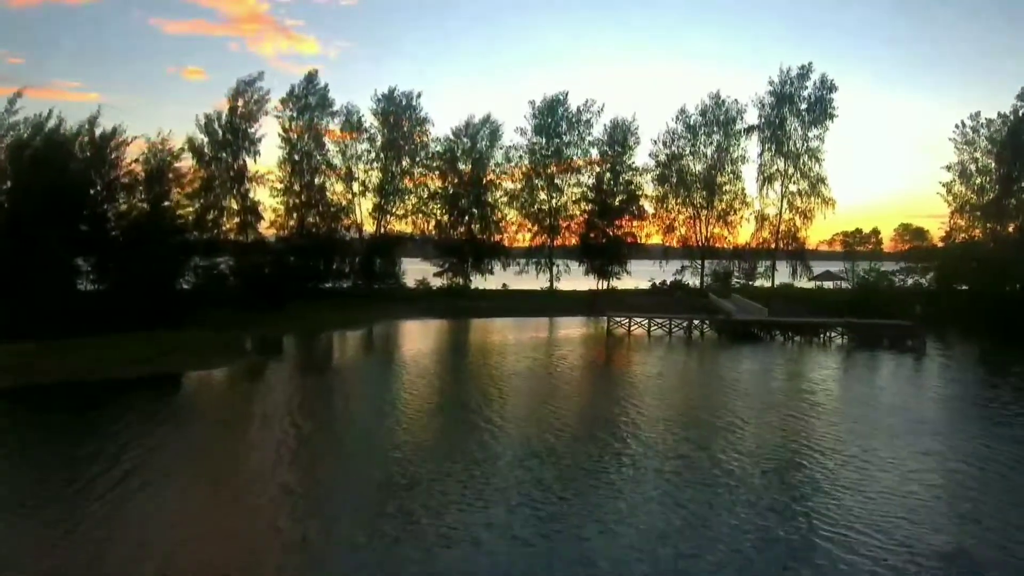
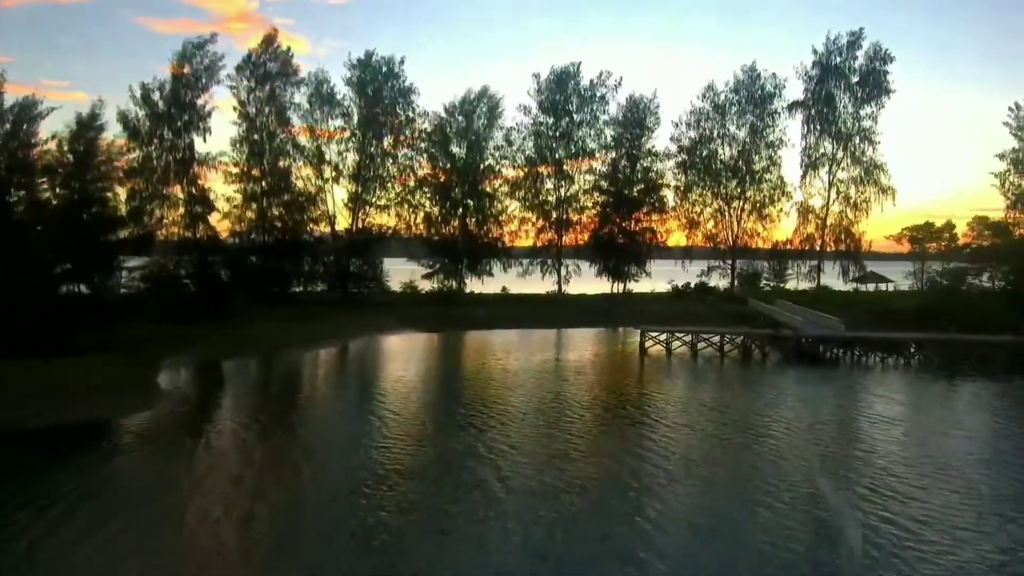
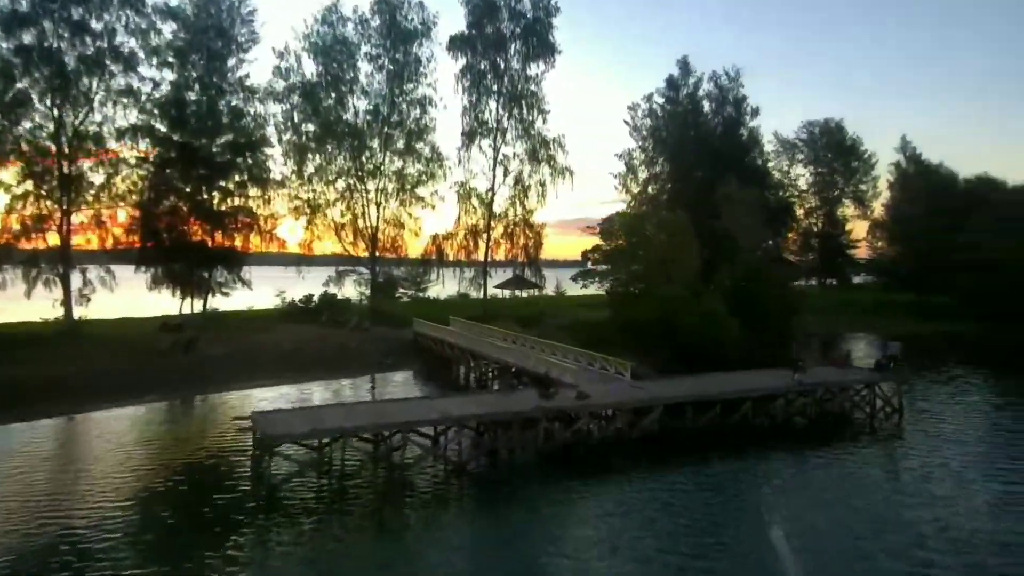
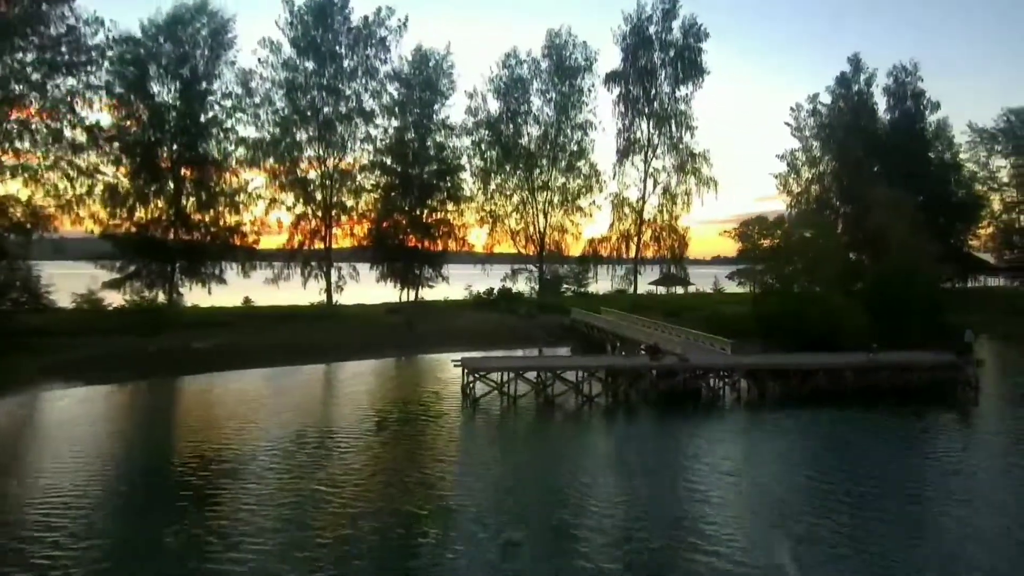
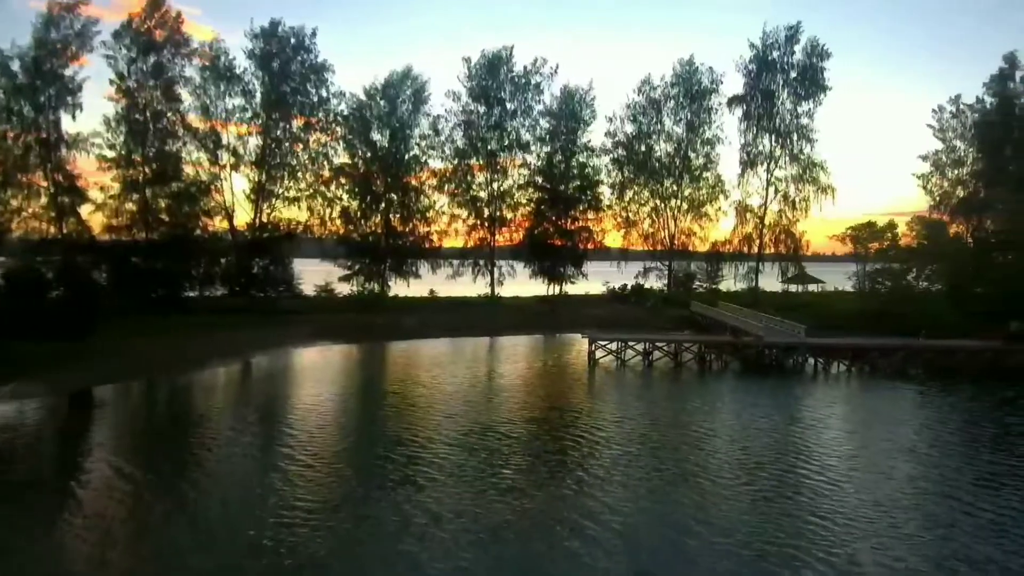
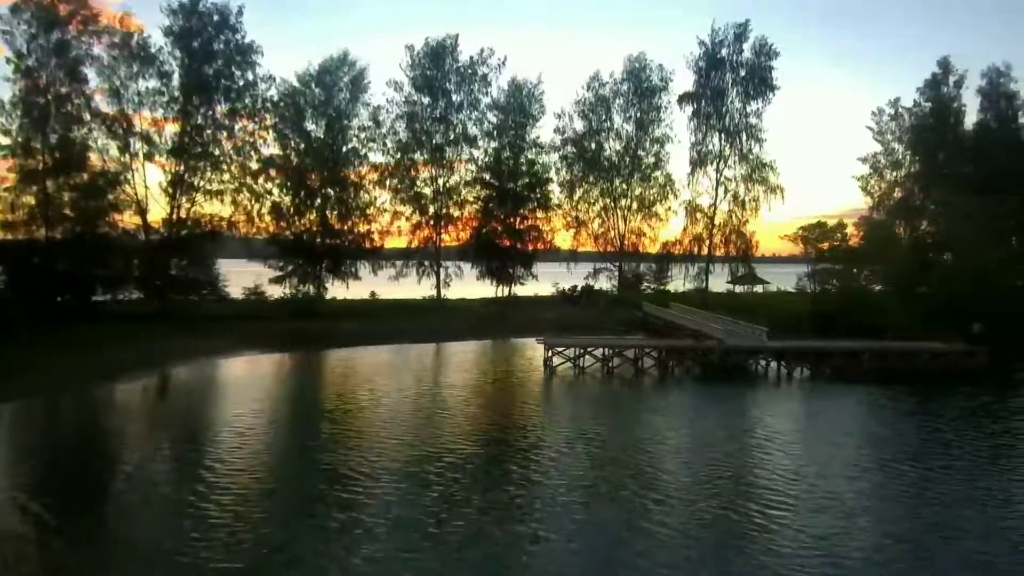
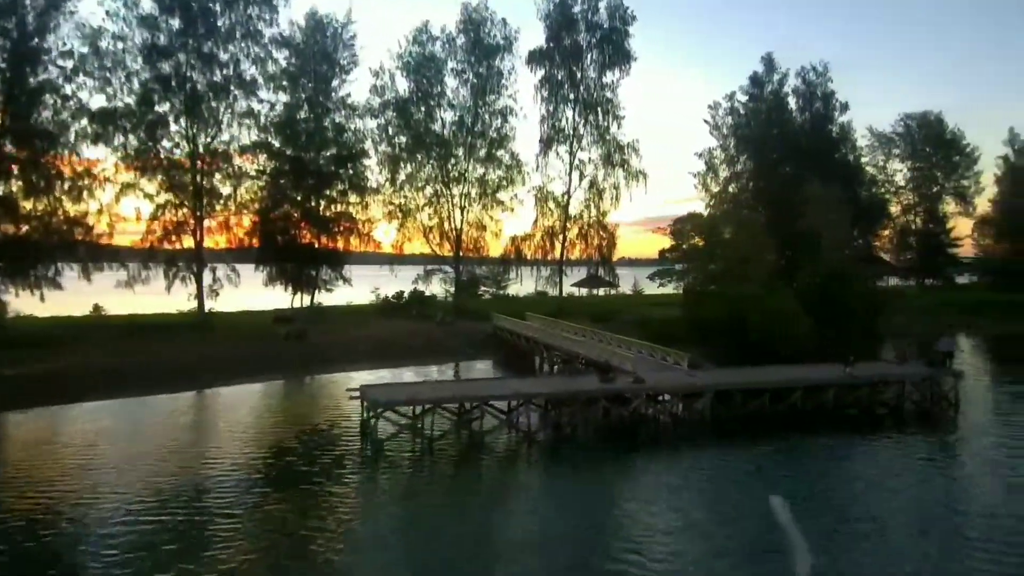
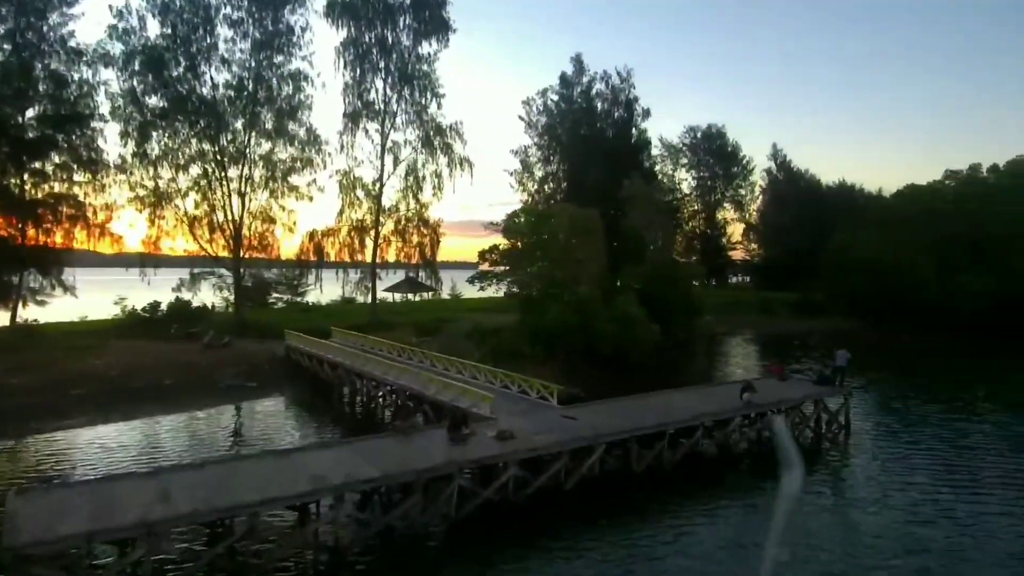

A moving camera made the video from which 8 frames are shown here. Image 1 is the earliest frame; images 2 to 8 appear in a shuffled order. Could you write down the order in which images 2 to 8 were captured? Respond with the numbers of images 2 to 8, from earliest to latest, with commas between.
2, 5, 6, 4, 7, 3, 8
